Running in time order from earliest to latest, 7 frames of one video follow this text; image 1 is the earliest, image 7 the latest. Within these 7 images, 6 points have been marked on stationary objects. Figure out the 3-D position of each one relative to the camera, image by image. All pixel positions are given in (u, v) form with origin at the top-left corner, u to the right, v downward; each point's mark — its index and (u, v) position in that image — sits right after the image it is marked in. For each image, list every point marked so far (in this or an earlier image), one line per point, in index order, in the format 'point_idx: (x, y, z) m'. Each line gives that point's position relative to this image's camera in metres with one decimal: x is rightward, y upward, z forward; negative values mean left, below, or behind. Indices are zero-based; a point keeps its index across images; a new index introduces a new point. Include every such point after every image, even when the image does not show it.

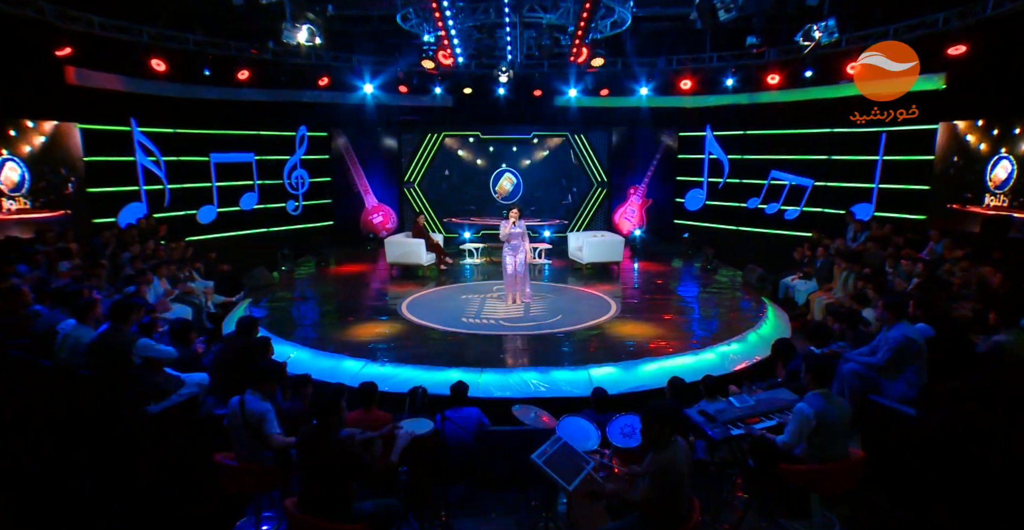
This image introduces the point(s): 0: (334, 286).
0: (-3.1, -0.4, +9.2) m
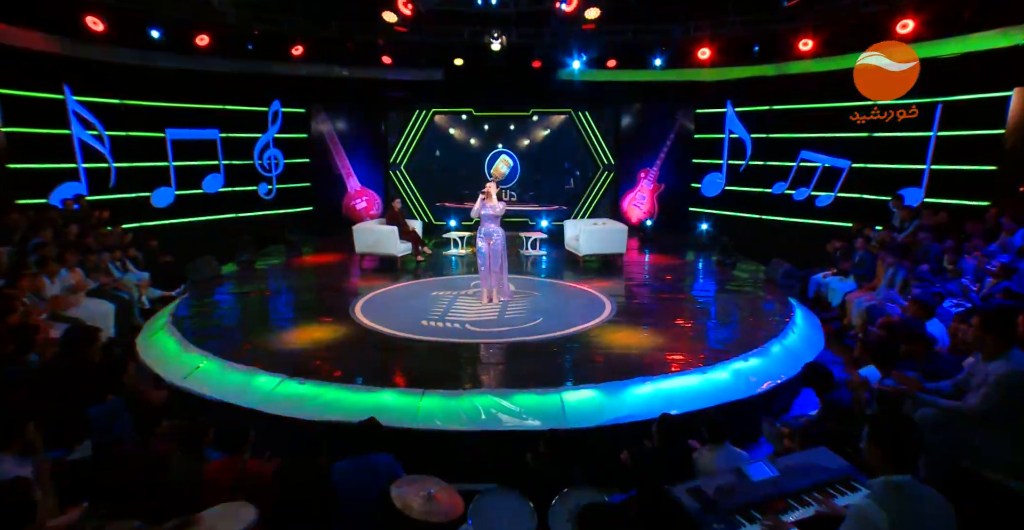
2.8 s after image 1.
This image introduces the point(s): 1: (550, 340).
0: (-3.3, -0.3, +8.1) m
1: (+0.4, -0.8, +5.4) m
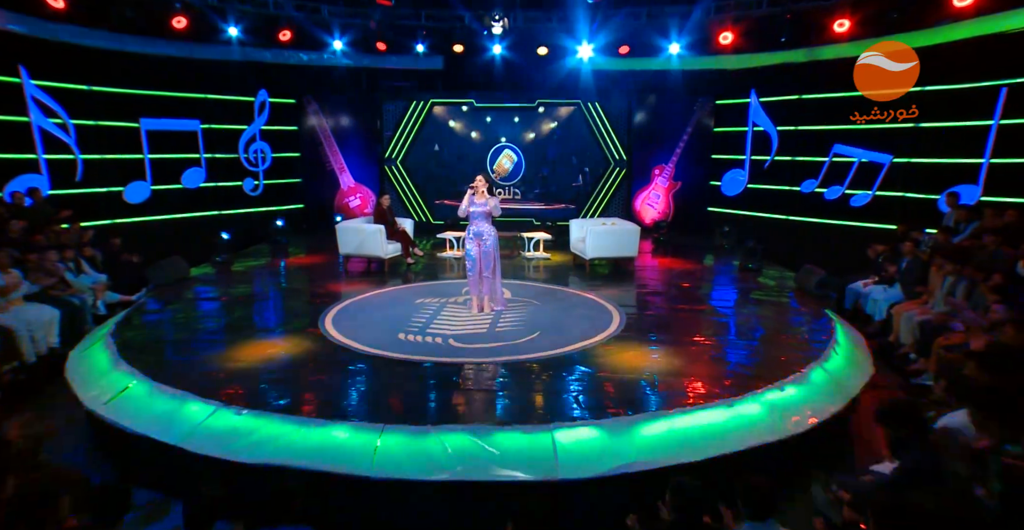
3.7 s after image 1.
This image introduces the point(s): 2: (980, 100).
0: (-3.4, -0.3, +7.4) m
1: (+0.3, -0.8, +4.6) m
2: (+6.3, +2.2, +7.0) m
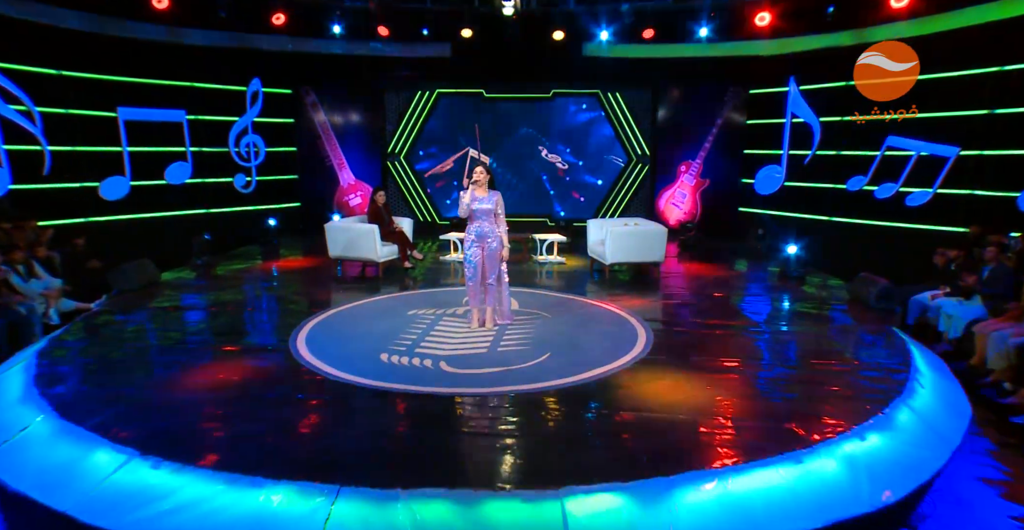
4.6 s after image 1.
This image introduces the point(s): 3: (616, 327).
0: (-3.3, -0.3, +6.6) m
1: (+0.4, -0.9, +3.7) m
2: (+6.4, +2.1, +6.0) m
3: (+1.0, -0.6, +5.0) m
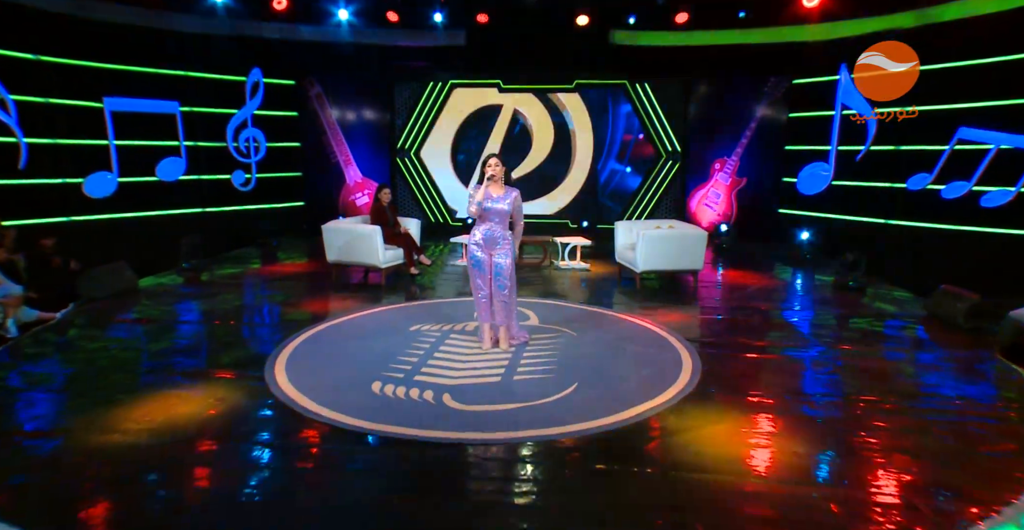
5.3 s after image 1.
0: (-3.0, -0.4, +6.0) m
1: (+0.5, -1.0, +2.9) m
2: (+6.6, +2.0, +5.0) m
3: (+1.2, -0.7, +4.2) m
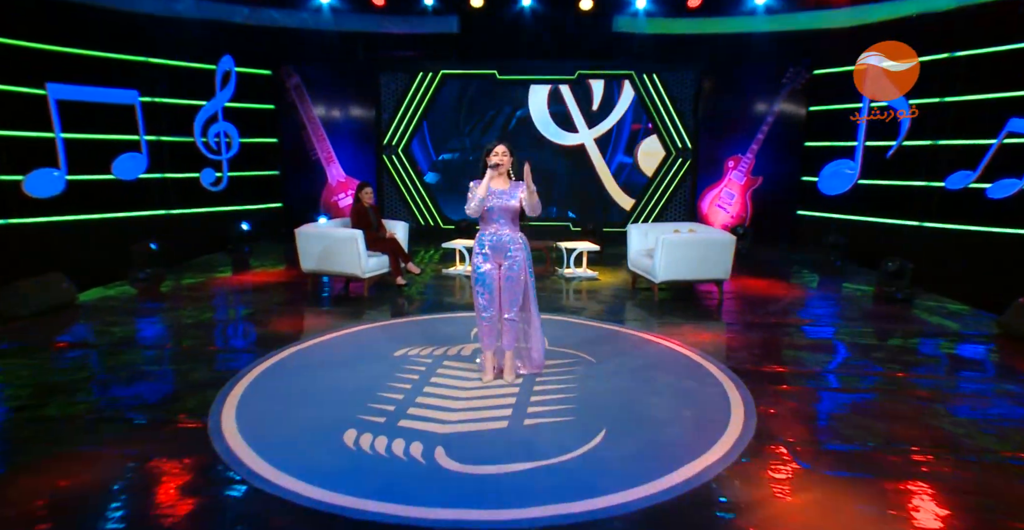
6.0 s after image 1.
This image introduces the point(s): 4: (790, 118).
0: (-3.0, -0.5, +5.2) m
1: (+0.5, -1.0, +2.2) m
2: (+6.6, +1.9, +4.4) m
3: (+1.2, -0.8, +3.5) m
4: (+4.6, +2.4, +8.5) m
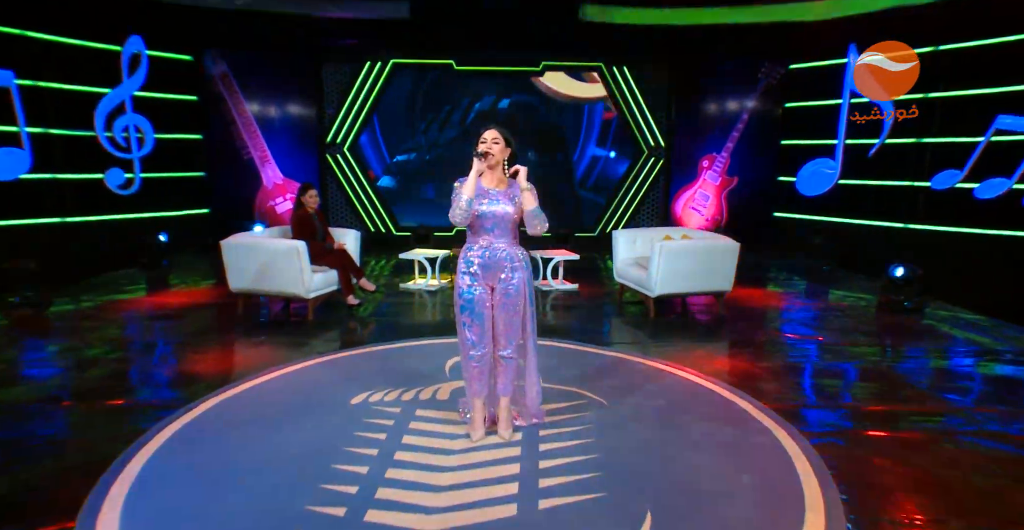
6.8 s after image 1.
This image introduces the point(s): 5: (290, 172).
0: (-3.2, -0.7, +4.1) m
1: (+0.7, -1.1, +1.4) m
2: (+6.4, +1.9, +4.2) m
3: (+1.2, -0.9, +2.8) m
4: (+4.0, +2.4, +8.2) m
5: (-3.4, +1.4, +8.0) m
